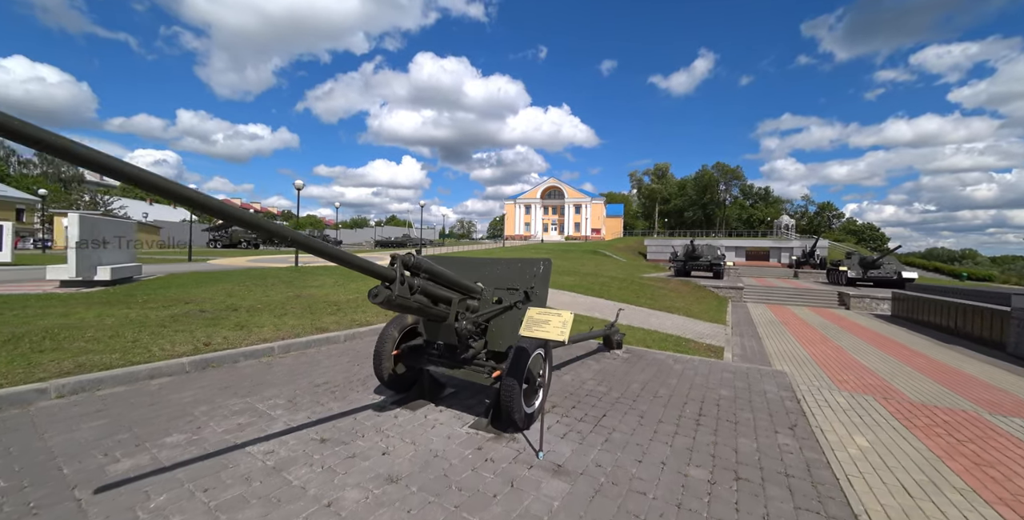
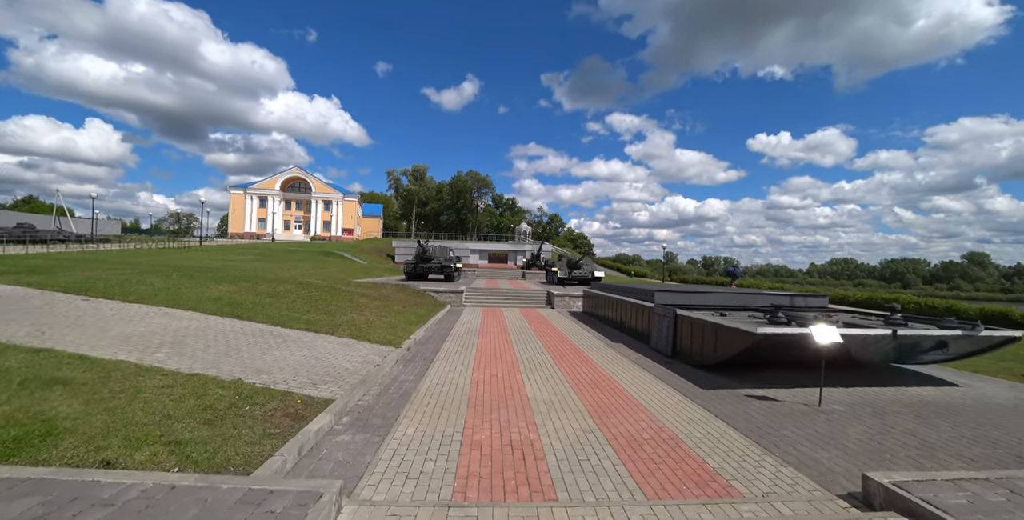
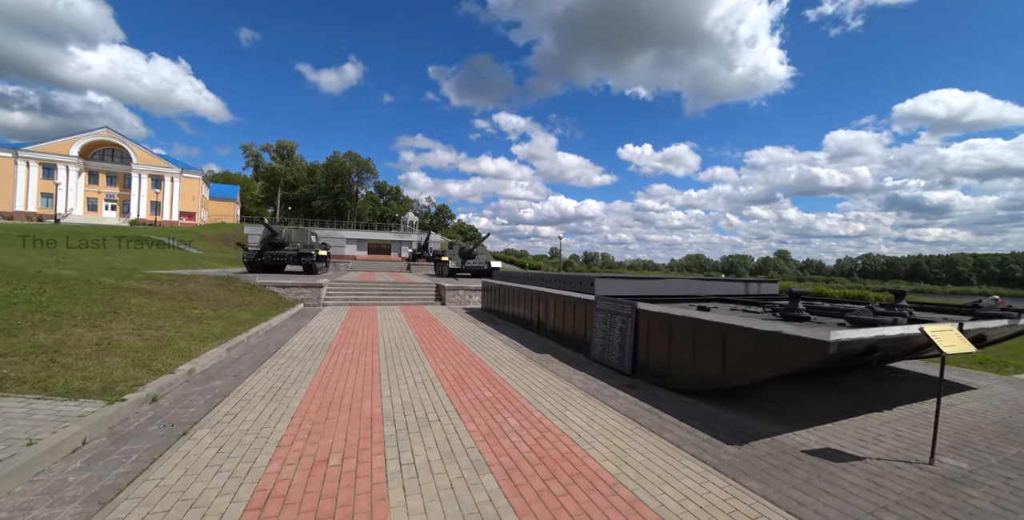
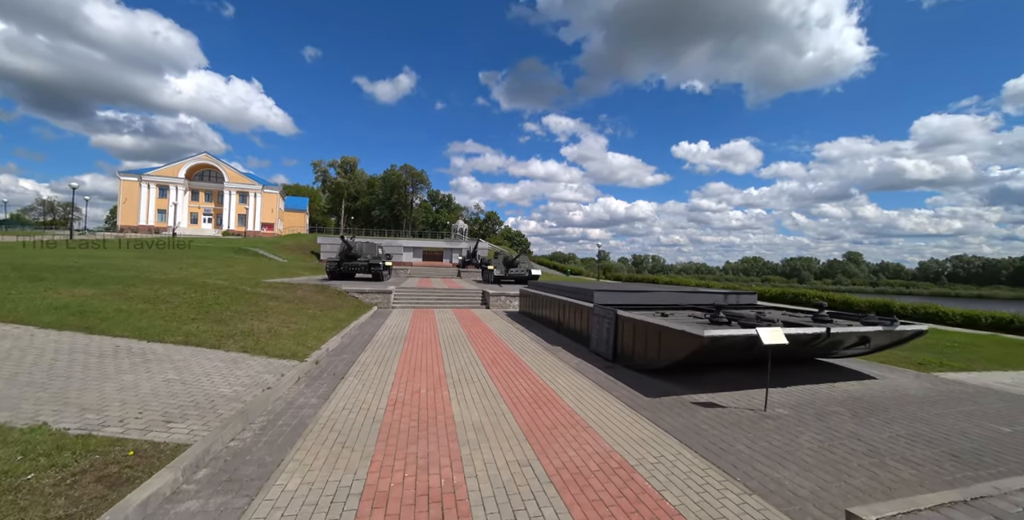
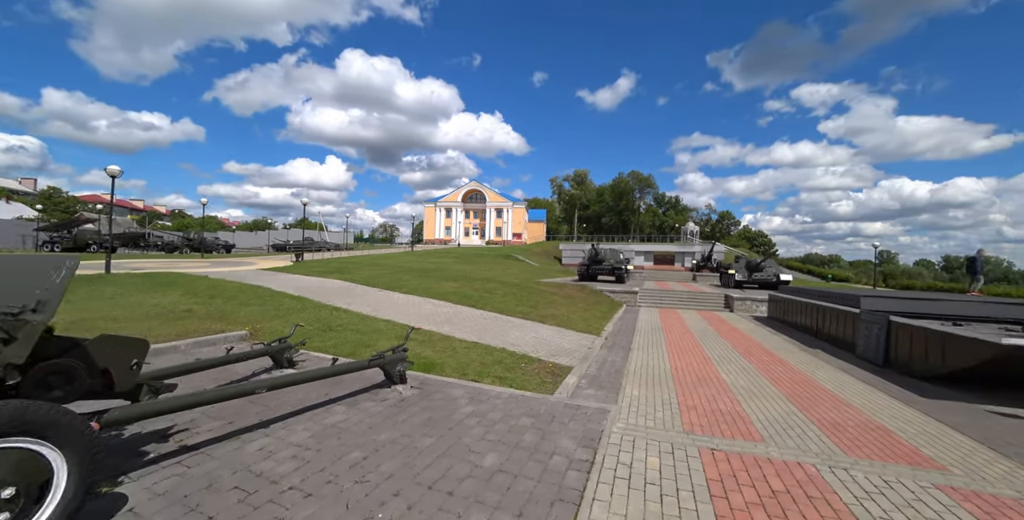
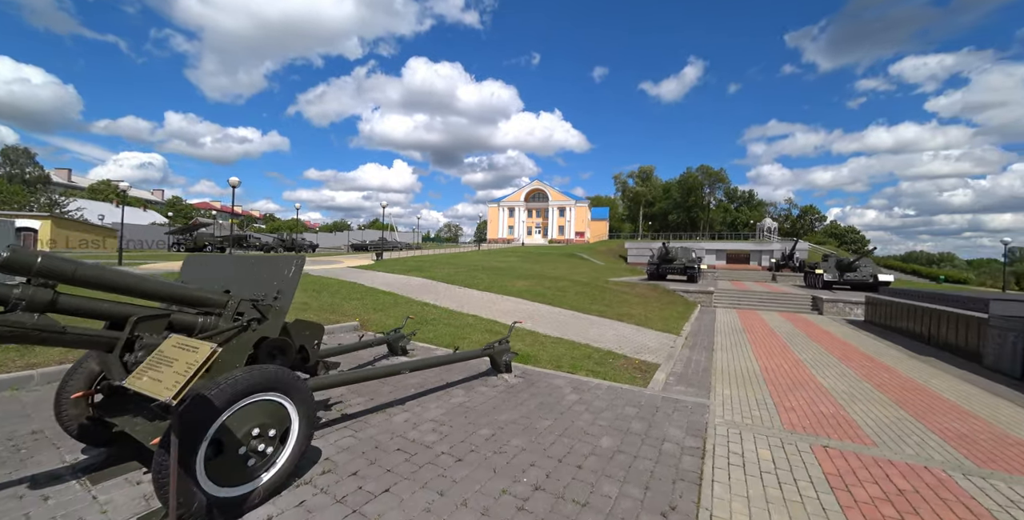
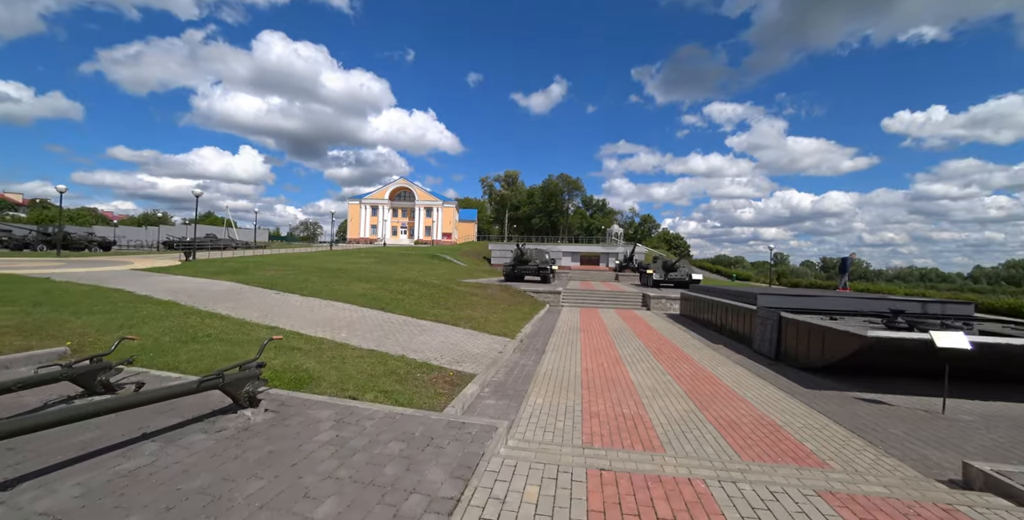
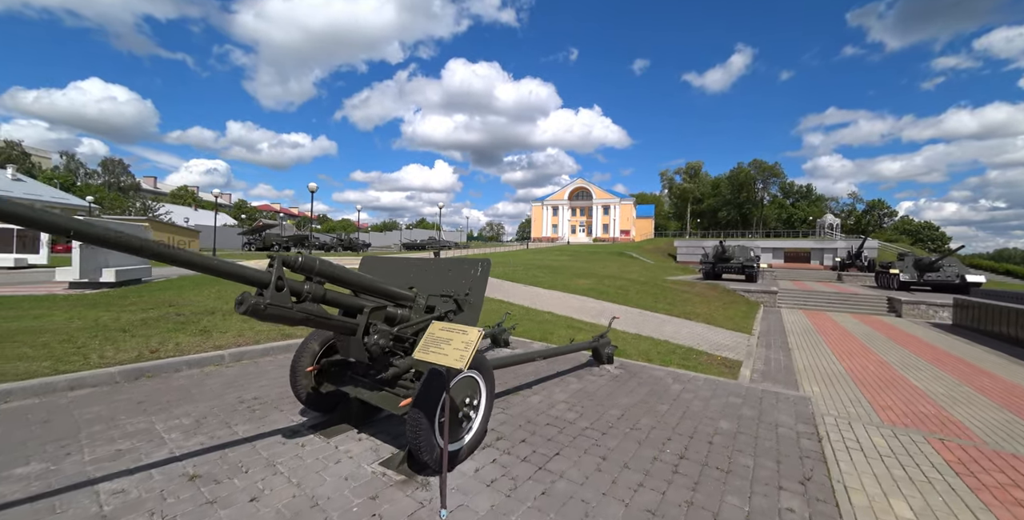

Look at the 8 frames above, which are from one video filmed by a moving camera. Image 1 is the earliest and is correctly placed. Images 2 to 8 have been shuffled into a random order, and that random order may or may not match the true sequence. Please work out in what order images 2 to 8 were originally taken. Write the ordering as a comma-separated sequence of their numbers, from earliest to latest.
8, 6, 5, 7, 2, 4, 3
